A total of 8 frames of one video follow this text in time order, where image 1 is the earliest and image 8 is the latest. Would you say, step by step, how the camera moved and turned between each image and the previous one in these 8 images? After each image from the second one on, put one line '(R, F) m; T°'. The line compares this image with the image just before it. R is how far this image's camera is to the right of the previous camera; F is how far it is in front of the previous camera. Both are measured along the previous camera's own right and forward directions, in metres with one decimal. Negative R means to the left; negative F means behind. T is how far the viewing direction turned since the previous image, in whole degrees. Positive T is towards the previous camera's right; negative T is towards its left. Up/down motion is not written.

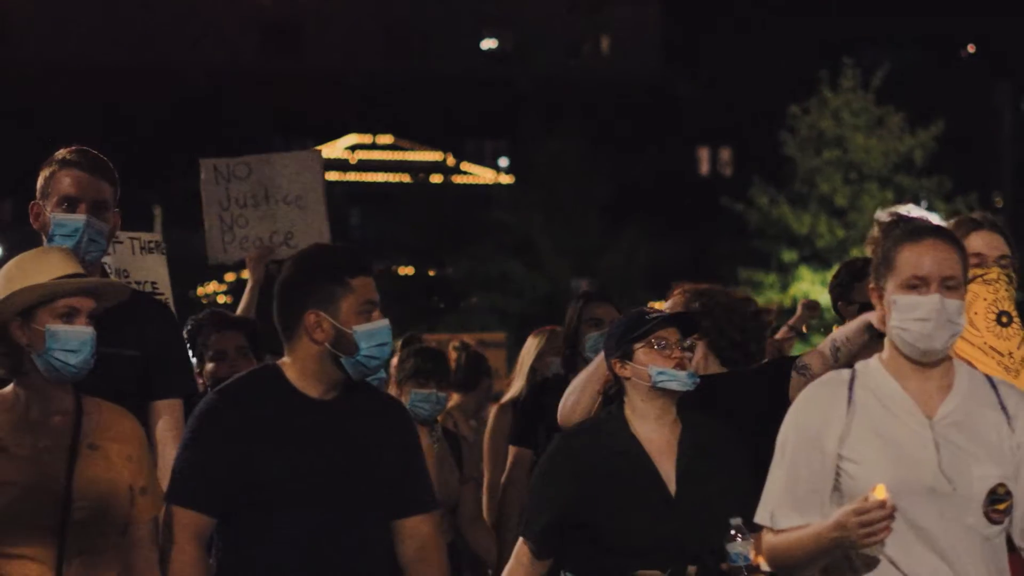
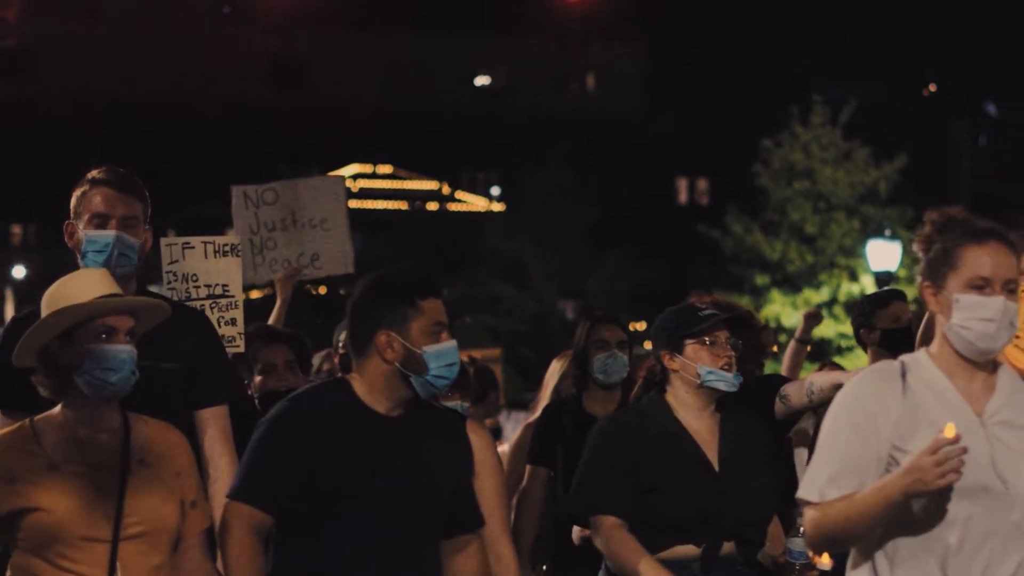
(-0.4, -0.4) m; +3°
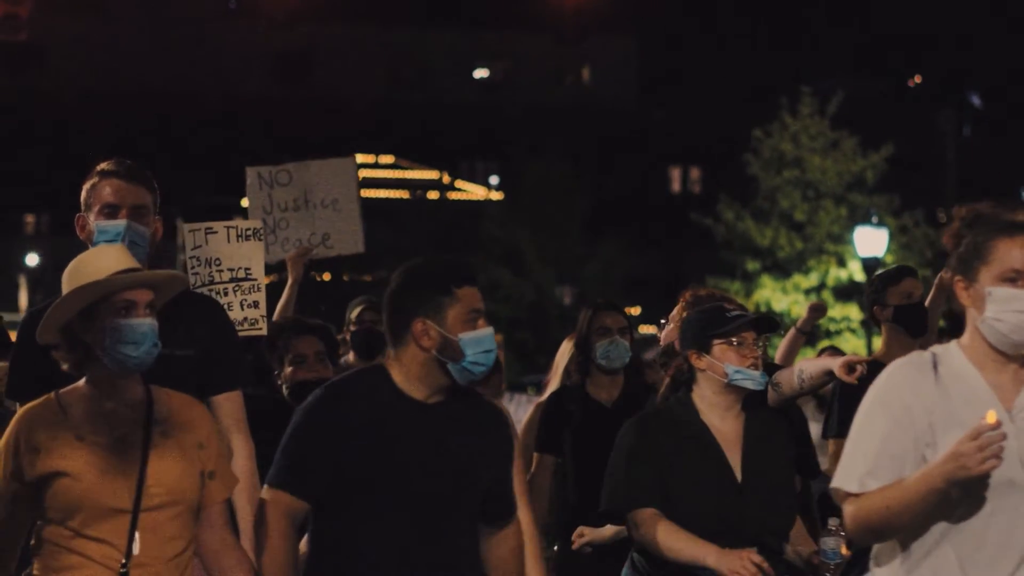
(-0.2, -0.2) m; +1°
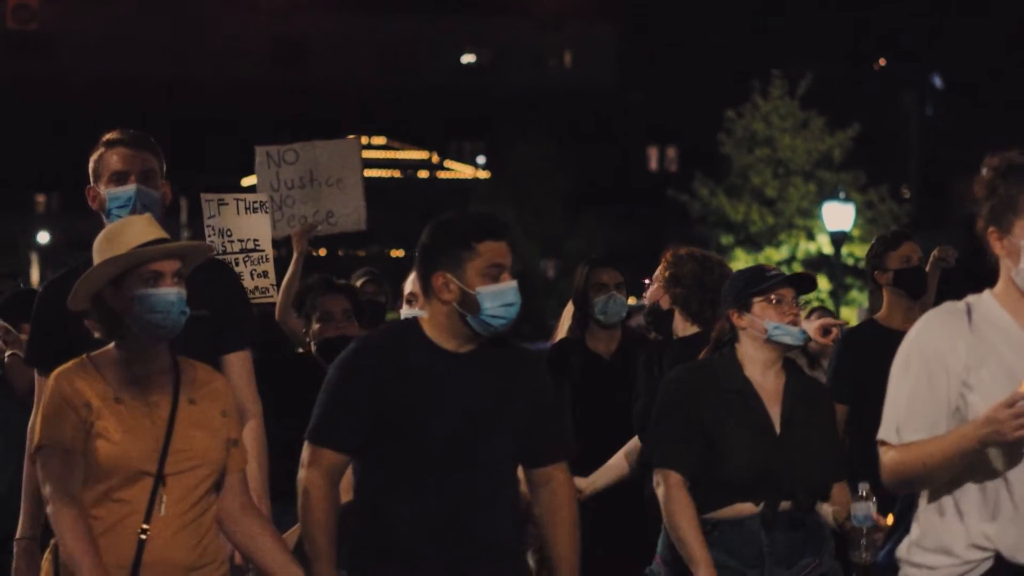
(-0.3, -0.4) m; +3°
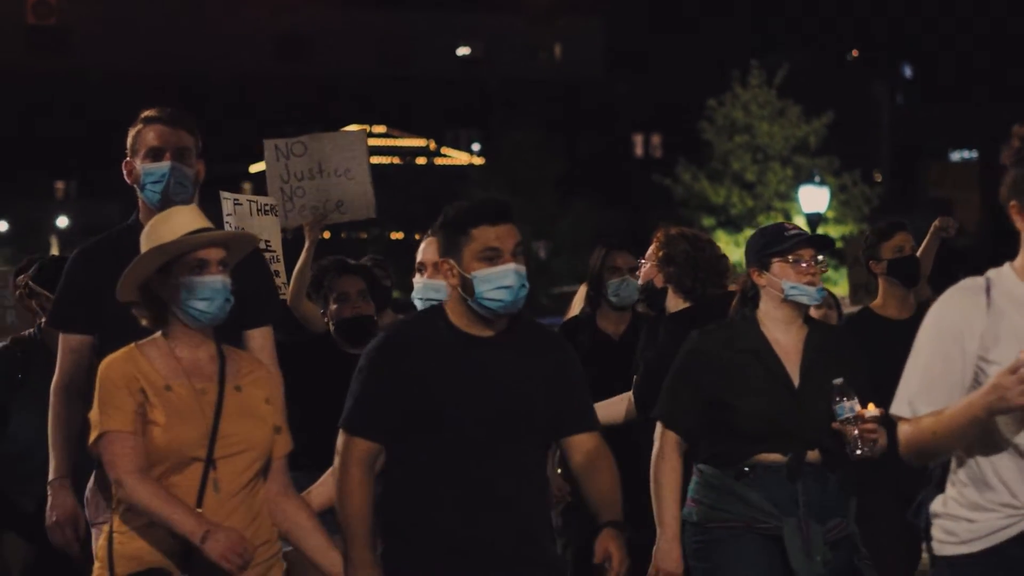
(-0.3, -0.4) m; +2°
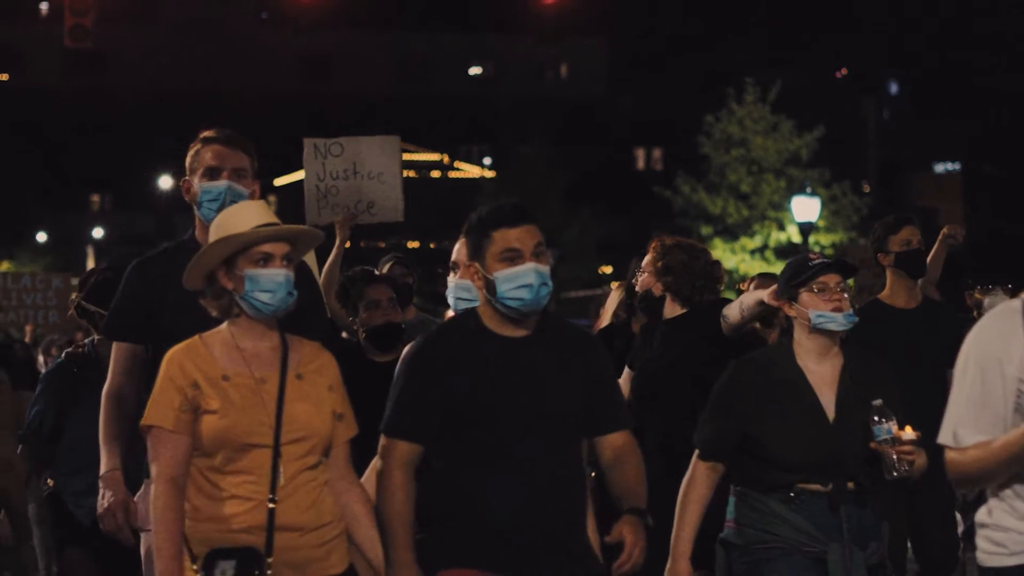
(-0.3, -0.5) m; +1°
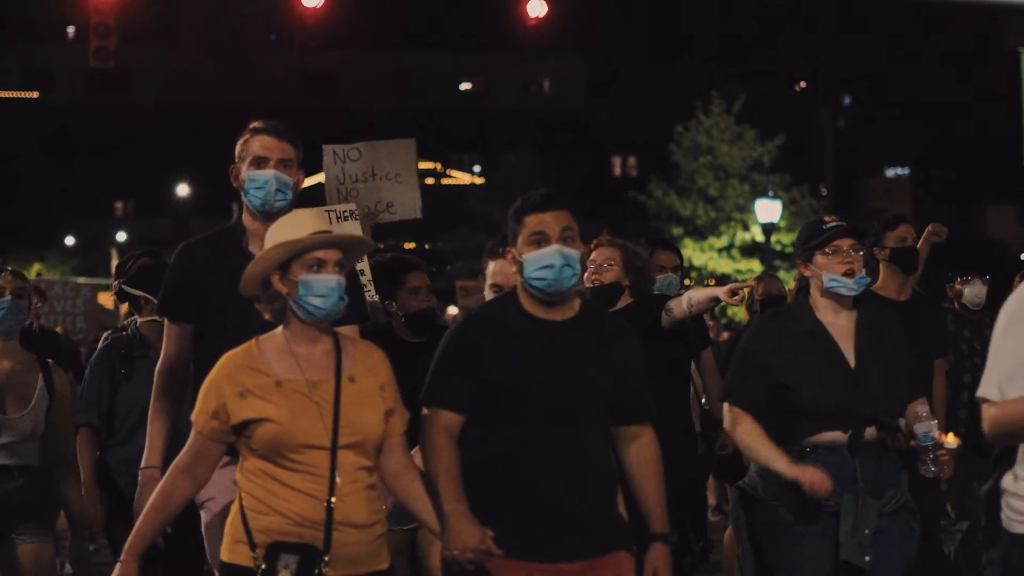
(-0.5, -0.8) m; +3°
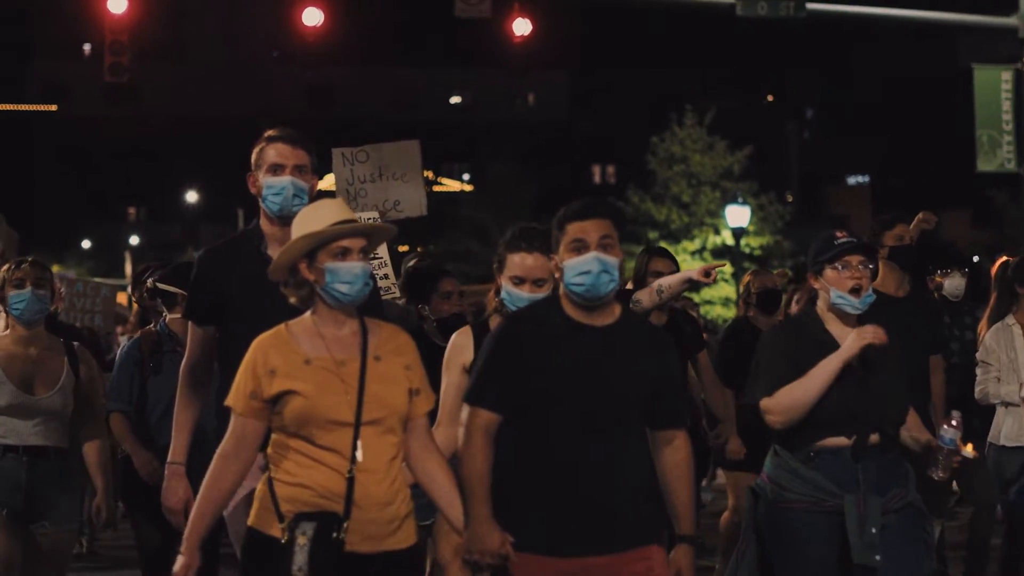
(-0.4, -0.6) m; +3°
